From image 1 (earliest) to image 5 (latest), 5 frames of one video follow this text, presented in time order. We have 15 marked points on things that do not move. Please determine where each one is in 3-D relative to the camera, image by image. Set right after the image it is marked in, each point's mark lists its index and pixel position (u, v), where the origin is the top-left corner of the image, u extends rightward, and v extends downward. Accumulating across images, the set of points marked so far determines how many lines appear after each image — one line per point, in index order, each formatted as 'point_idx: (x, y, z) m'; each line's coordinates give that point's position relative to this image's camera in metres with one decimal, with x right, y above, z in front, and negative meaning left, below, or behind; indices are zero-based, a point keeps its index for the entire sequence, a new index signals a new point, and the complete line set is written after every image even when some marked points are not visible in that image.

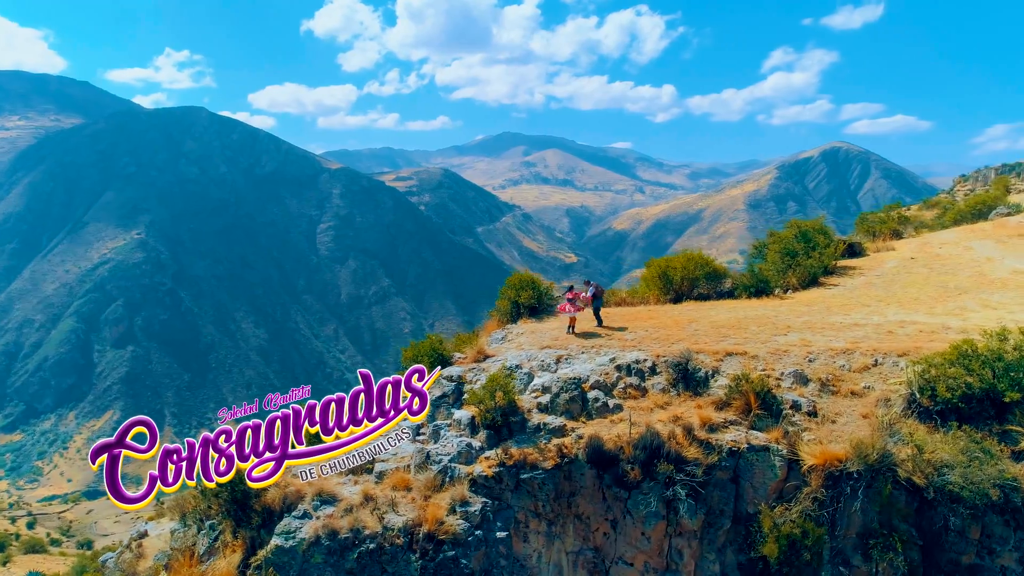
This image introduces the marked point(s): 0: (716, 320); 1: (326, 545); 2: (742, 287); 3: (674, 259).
0: (+4.2, -0.7, +15.8) m
1: (-2.7, -3.6, +10.9) m
2: (+5.7, 0.0, +18.8) m
3: (+4.3, +0.7, +19.9) m
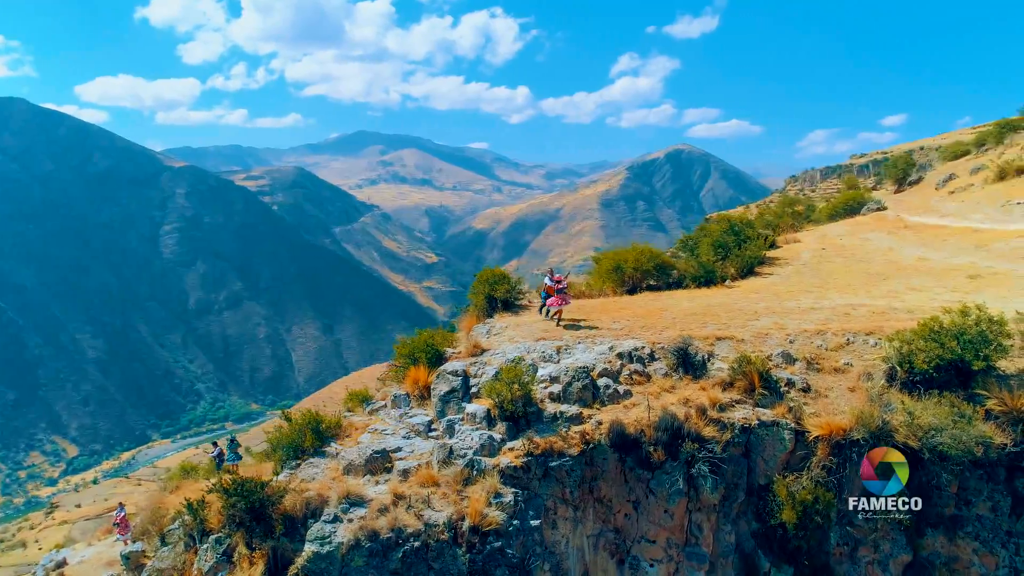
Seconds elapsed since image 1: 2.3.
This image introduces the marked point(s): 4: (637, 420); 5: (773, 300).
0: (+3.8, -0.4, +16.6) m
1: (-2.0, -3.6, +10.6) m
2: (+4.6, +0.3, +19.9) m
3: (+3.0, +0.9, +20.8) m
4: (+2.0, -2.1, +12.4) m
5: (+5.9, -0.3, +17.3) m
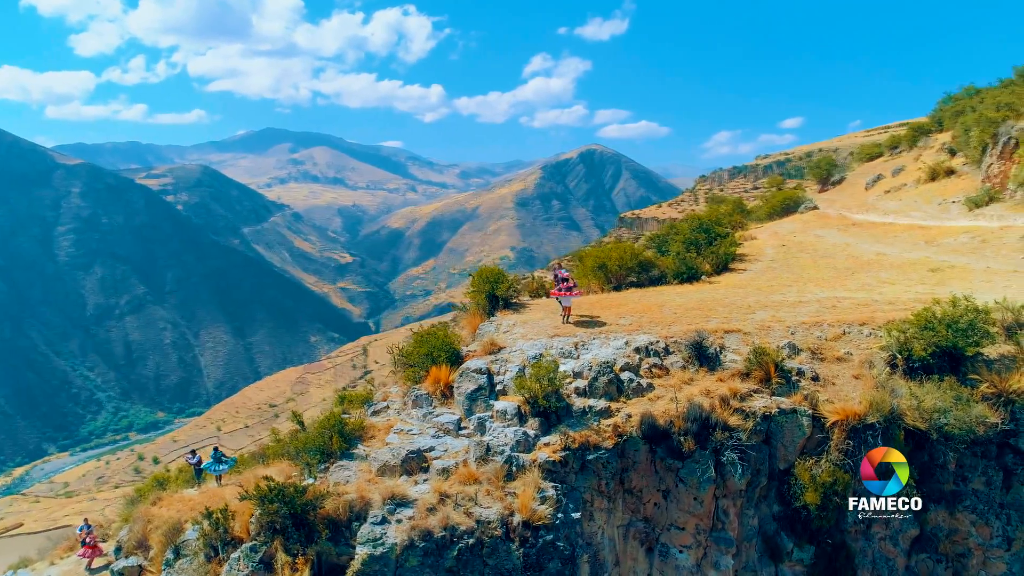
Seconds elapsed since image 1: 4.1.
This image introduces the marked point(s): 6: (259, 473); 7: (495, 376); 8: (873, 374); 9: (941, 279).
0: (+3.8, -0.3, +17.2) m
1: (-1.3, -3.6, +10.6) m
2: (+4.3, +0.4, +20.5) m
3: (+2.6, +1.0, +21.2) m
4: (+2.6, -2.1, +12.8) m
5: (+5.9, -0.1, +18.1) m
6: (-5.0, -3.9, +15.0) m
7: (-0.3, -1.6, +14.0) m
8: (+6.4, -1.5, +13.7) m
9: (+10.3, +0.2, +18.3) m
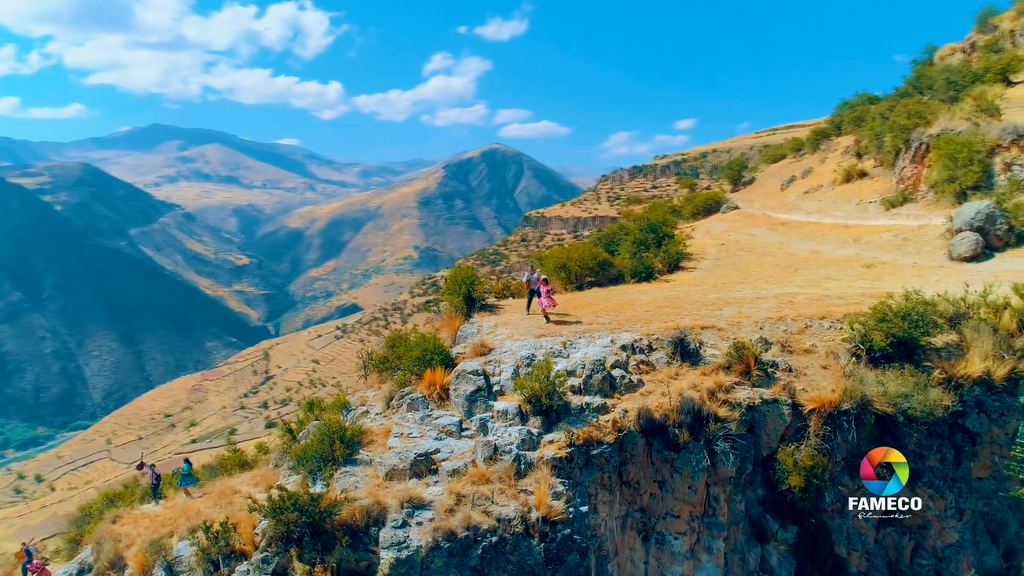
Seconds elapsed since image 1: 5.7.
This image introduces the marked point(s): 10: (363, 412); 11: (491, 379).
0: (+3.2, -0.3, +17.9) m
1: (-0.9, -3.6, +10.7) m
2: (+3.3, +0.4, +21.3) m
3: (+1.5, +1.0, +21.8) m
4: (+2.6, -2.1, +13.4) m
5: (+5.1, -0.1, +19.1) m
6: (-5.2, -4.0, +14.7) m
7: (-0.4, -1.7, +14.3) m
8: (+6.3, -1.5, +14.8) m
9: (+9.5, +0.3, +19.9) m
10: (-3.0, -2.5, +15.4) m
11: (-0.4, -1.7, +14.2) m
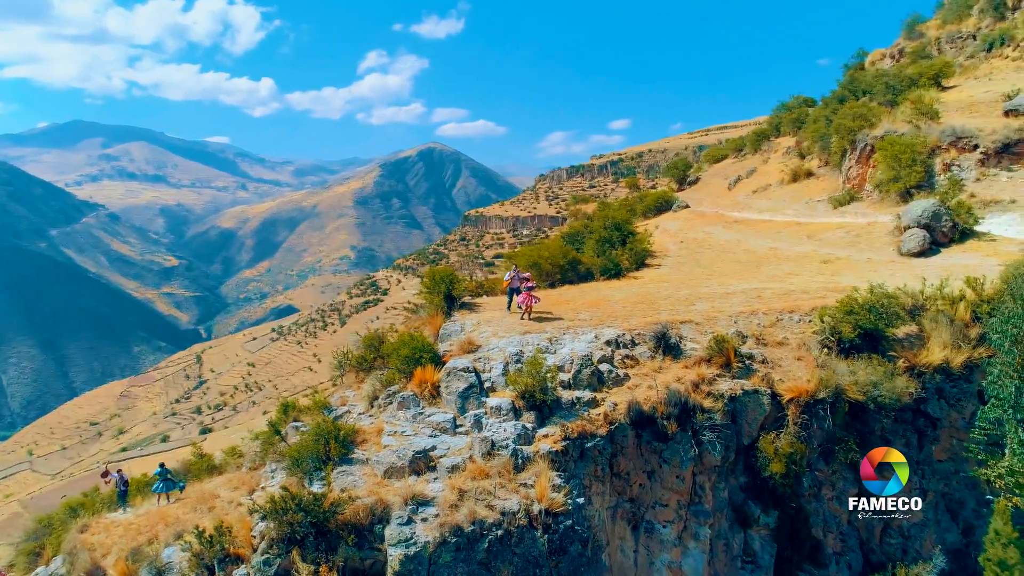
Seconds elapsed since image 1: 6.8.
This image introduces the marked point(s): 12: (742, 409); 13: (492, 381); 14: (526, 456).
0: (+2.7, -0.2, +18.4) m
1: (-0.8, -3.6, +10.8) m
2: (+2.5, +0.5, +21.7) m
3: (+0.6, +1.1, +22.0) m
4: (+2.4, -2.0, +13.8) m
5: (+4.5, 0.0, +19.7) m
6: (-5.4, -4.0, +14.4) m
7: (-0.6, -1.6, +14.4) m
8: (+6.0, -1.4, +15.4) m
9: (+8.7, +0.5, +20.8) m
10: (-3.3, -2.5, +15.4) m
11: (-0.6, -1.6, +14.4) m
12: (+4.2, -2.2, +14.2) m
13: (-0.4, -1.7, +14.1) m
14: (+0.3, -2.7, +12.4) m
